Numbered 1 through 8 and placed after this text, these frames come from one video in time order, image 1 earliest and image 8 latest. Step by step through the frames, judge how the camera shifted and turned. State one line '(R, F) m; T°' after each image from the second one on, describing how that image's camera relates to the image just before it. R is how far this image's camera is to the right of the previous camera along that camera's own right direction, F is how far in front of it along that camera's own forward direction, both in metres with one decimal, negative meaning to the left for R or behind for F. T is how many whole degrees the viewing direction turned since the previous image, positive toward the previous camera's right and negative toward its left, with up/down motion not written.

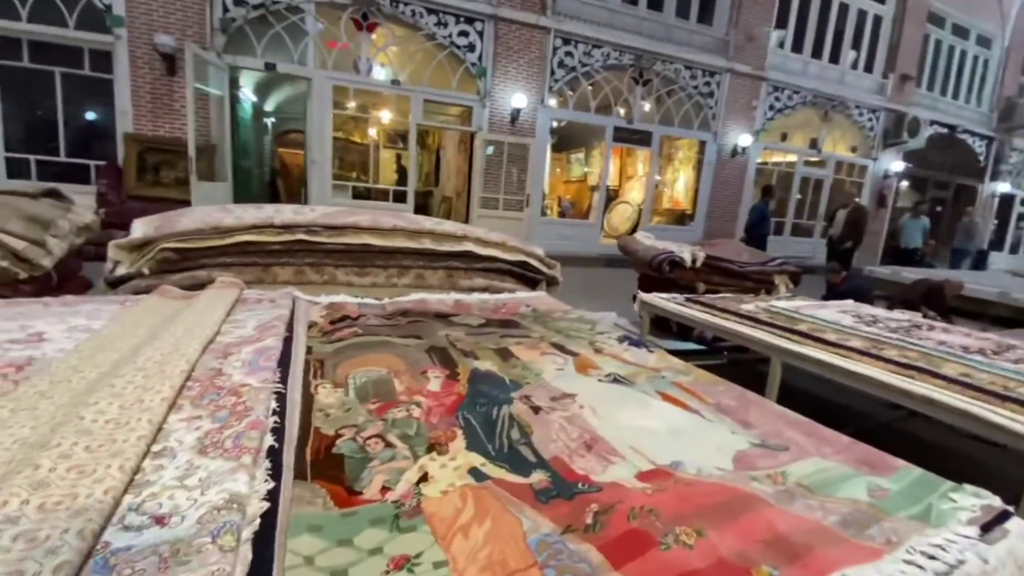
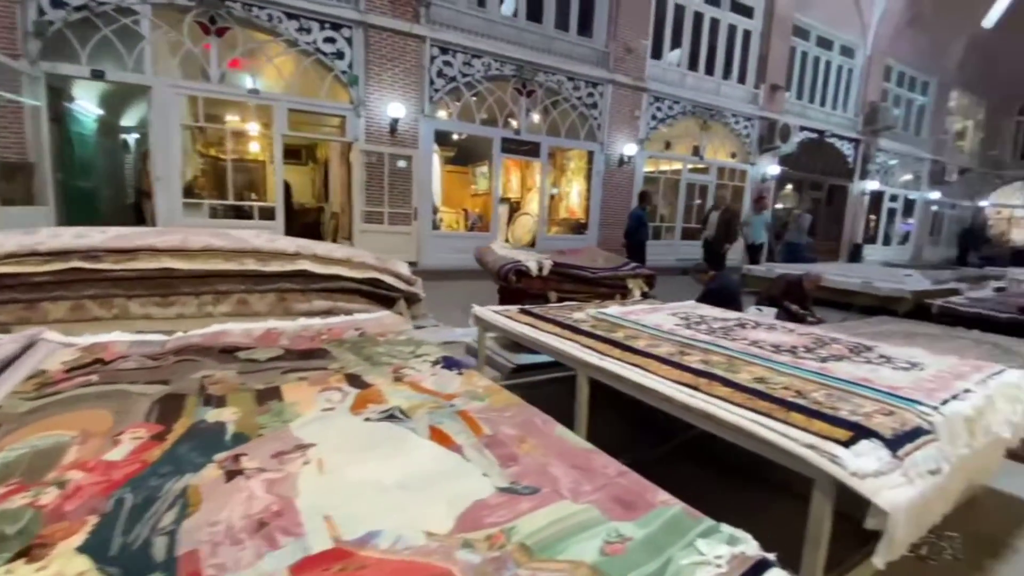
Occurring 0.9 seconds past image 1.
(+0.9, +0.4) m; +8°
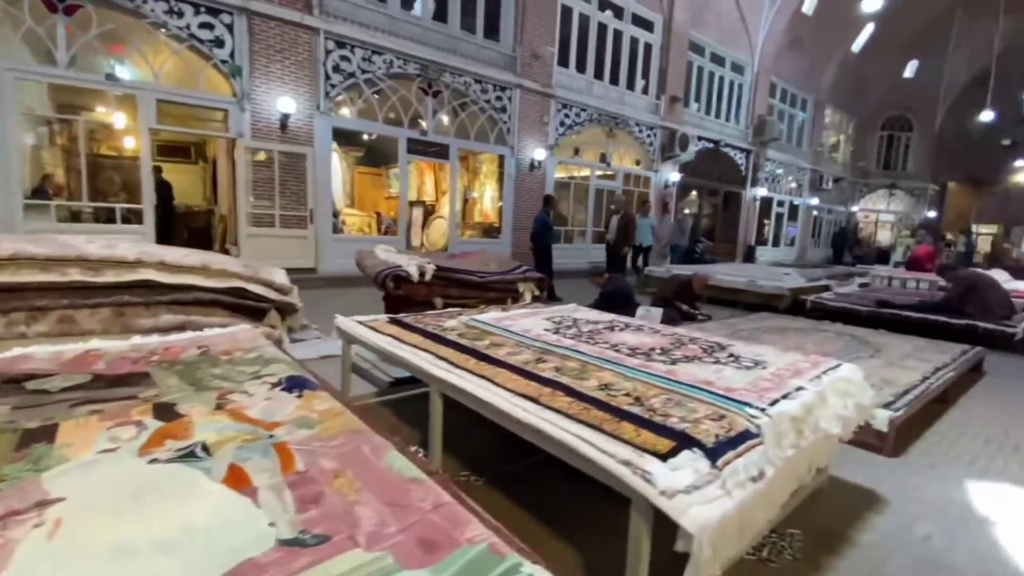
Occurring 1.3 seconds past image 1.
(+0.4, +0.2) m; +9°
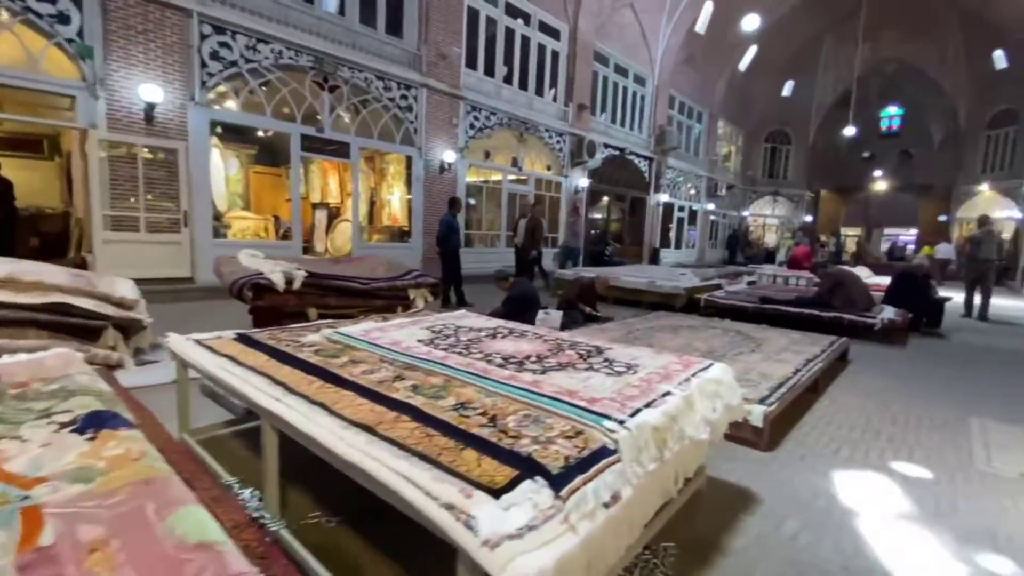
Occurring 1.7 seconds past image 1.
(+0.3, +0.2) m; +9°
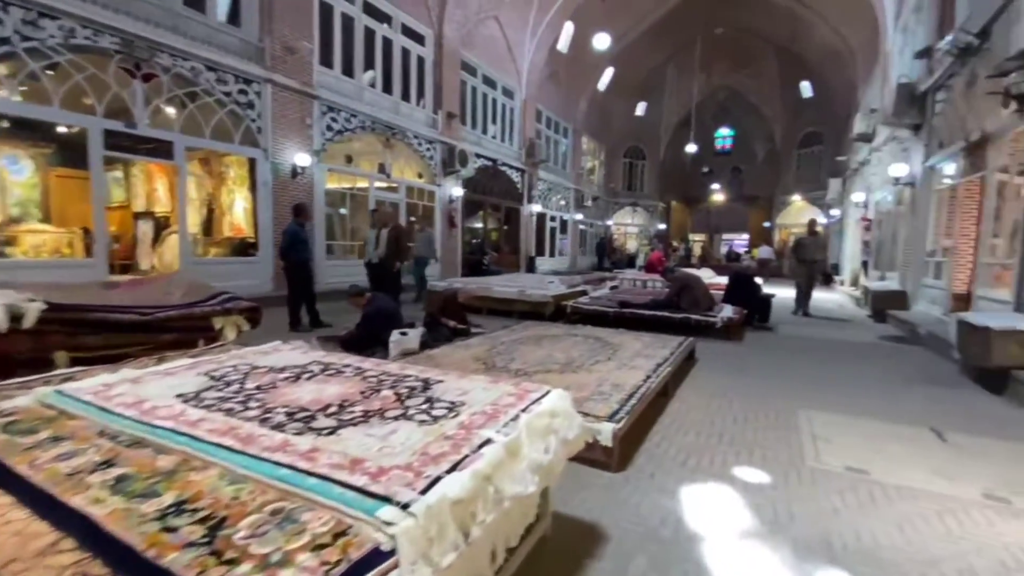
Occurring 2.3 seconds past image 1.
(+0.4, +0.4) m; +14°
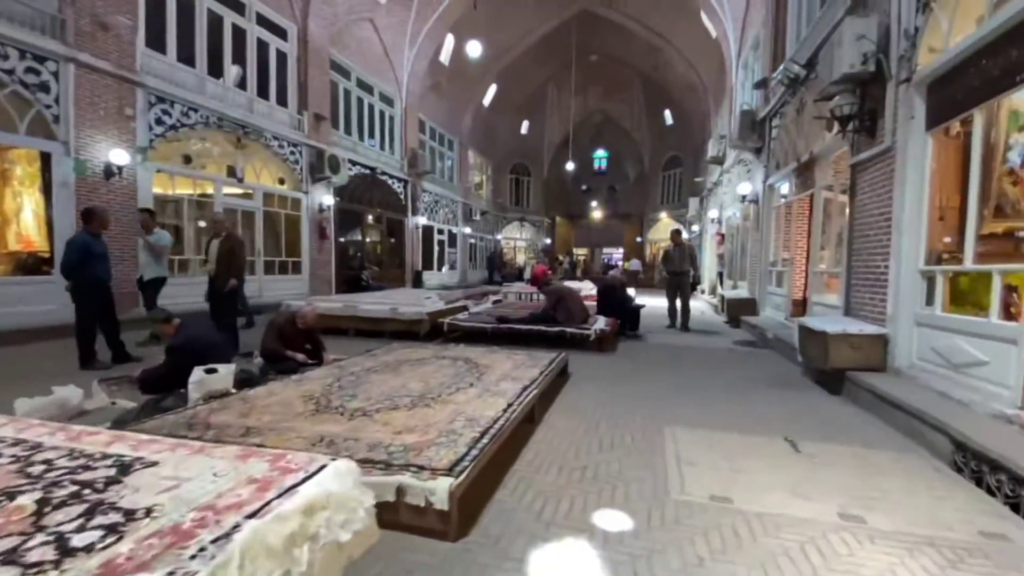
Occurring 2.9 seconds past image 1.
(+0.4, +0.5) m; +13°
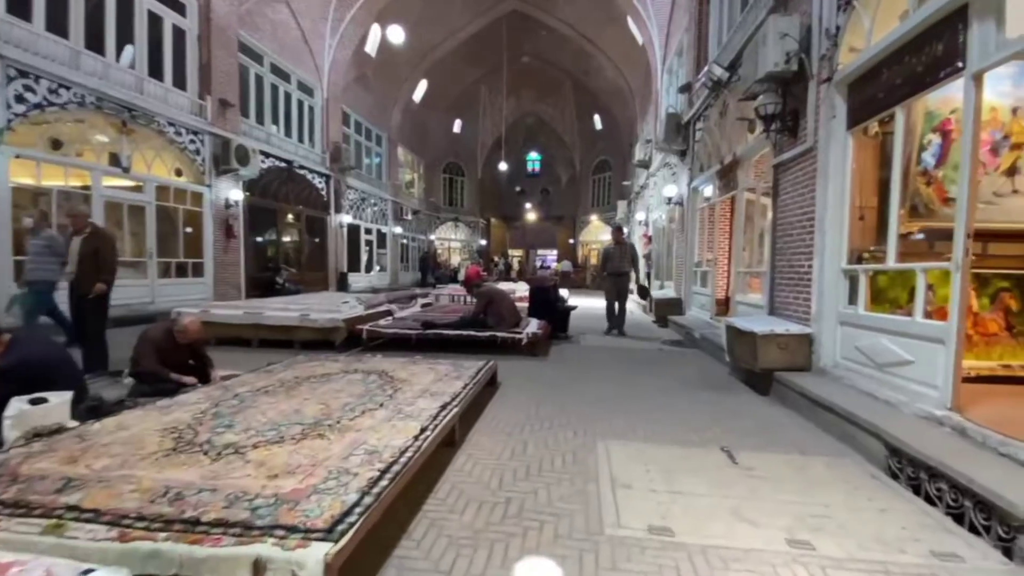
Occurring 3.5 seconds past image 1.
(+0.1, +0.4) m; +8°
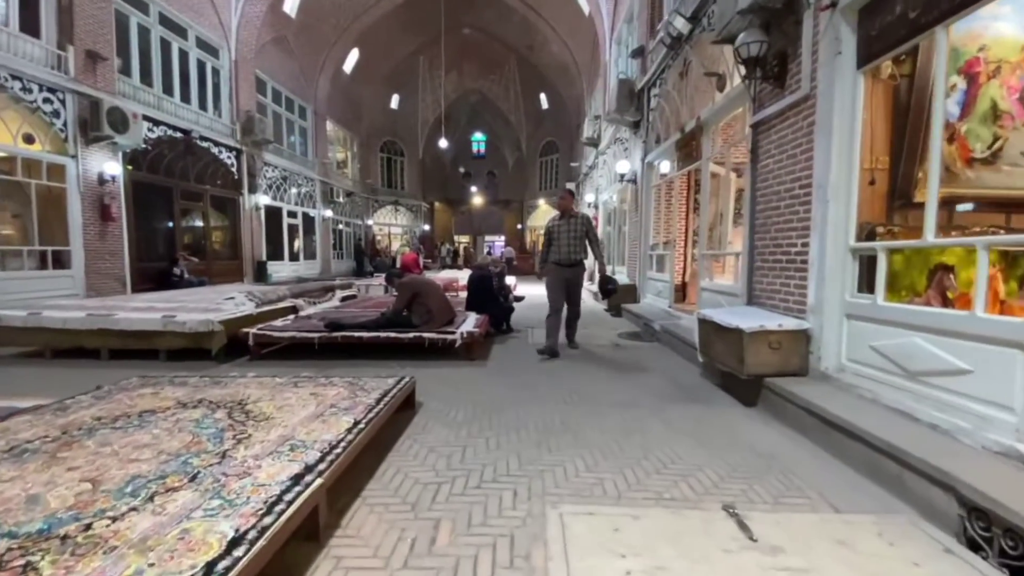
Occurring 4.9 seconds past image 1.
(+0.2, +1.2) m; +6°
